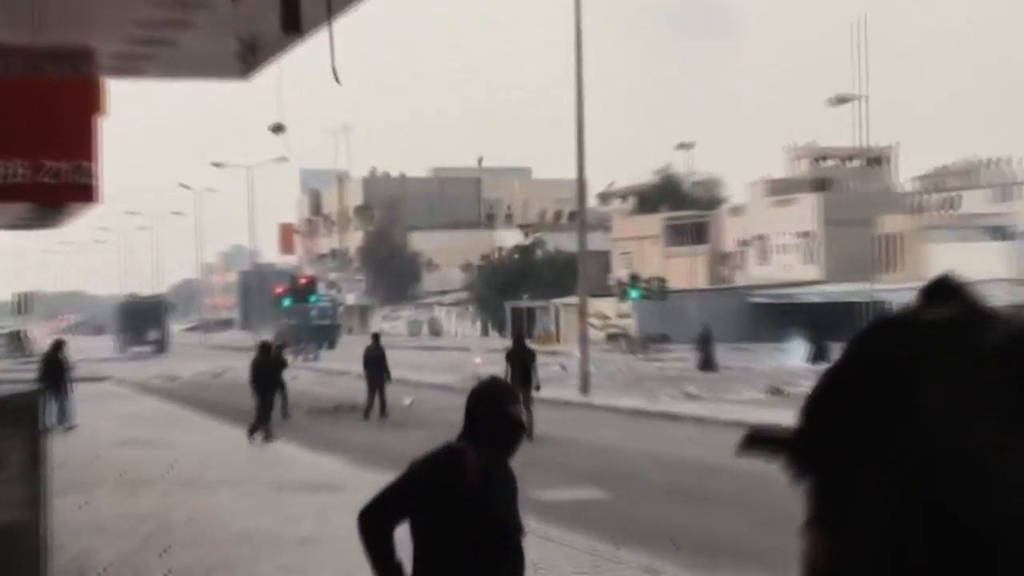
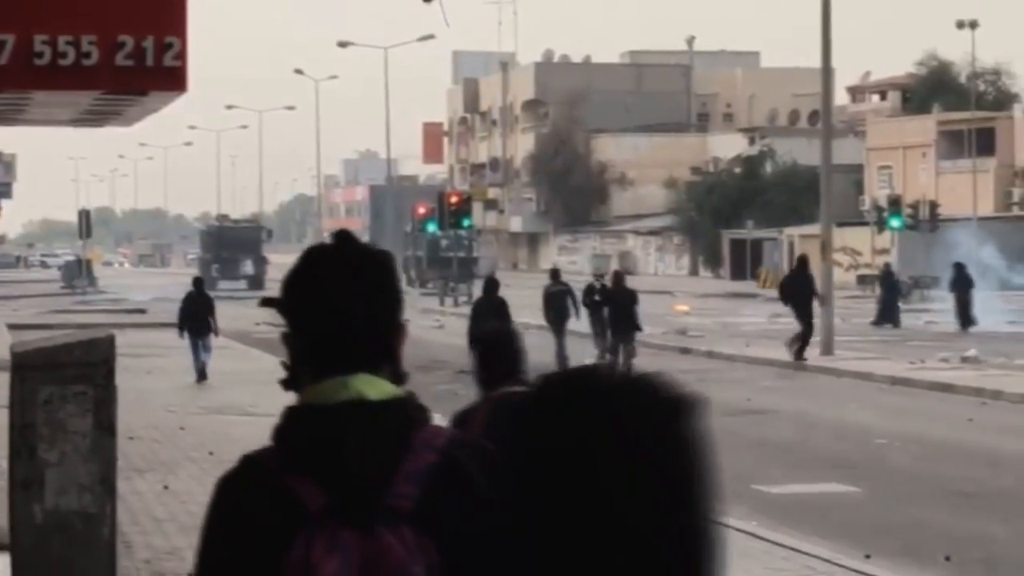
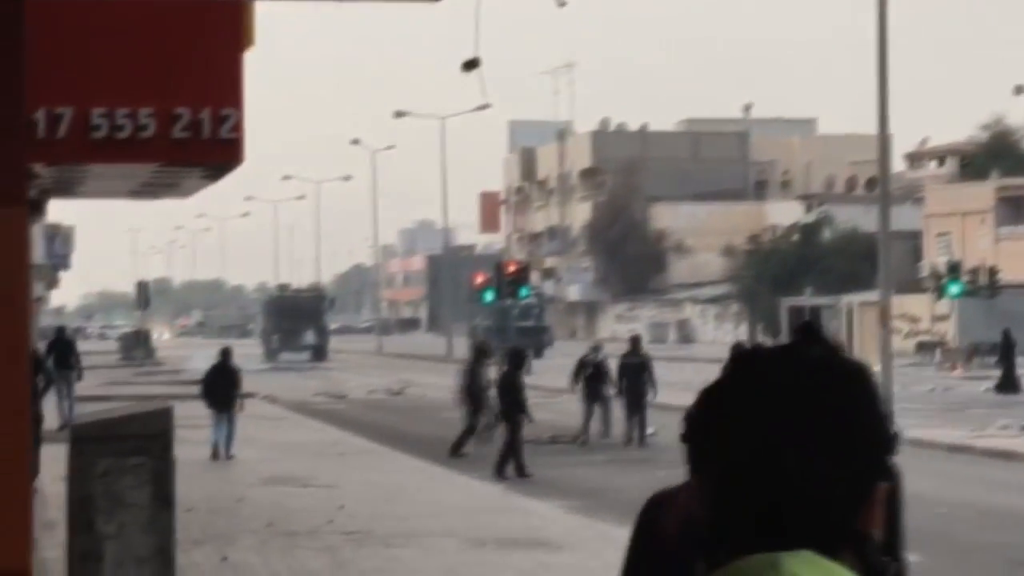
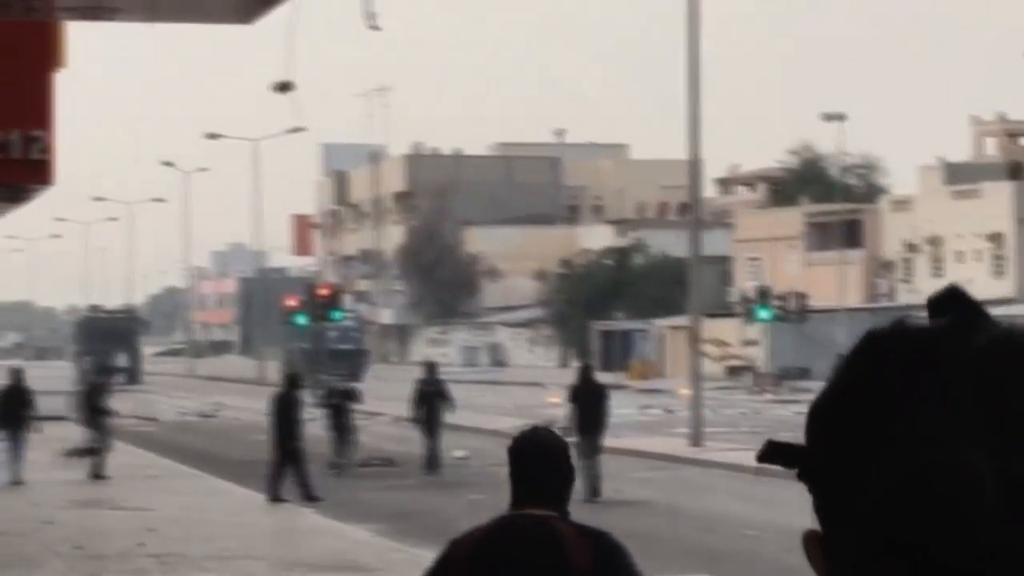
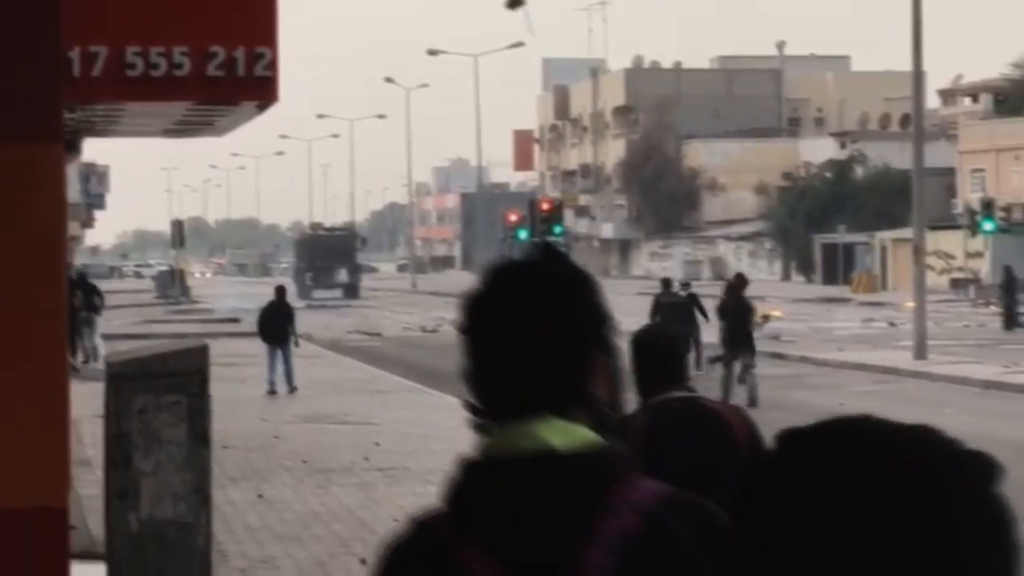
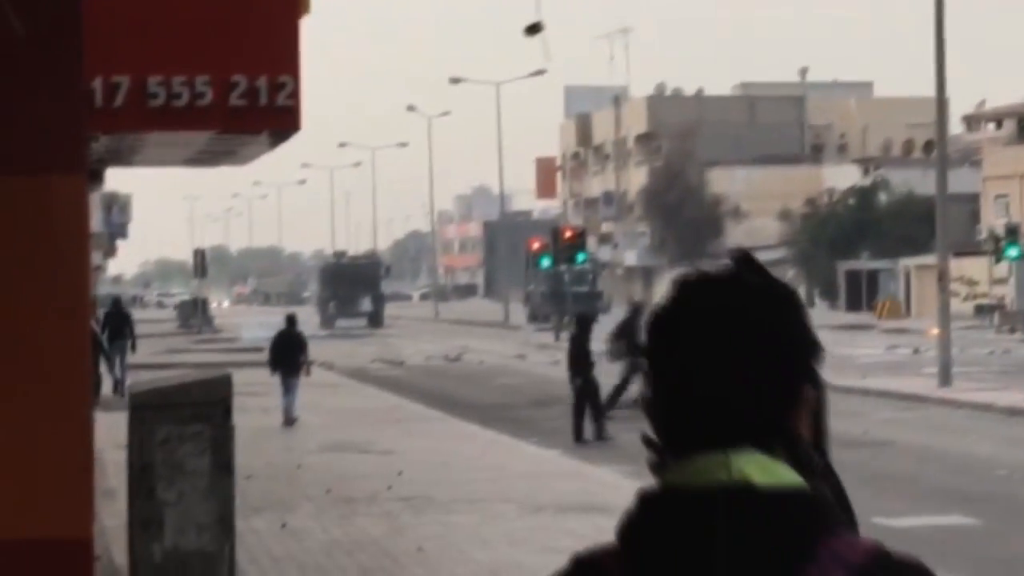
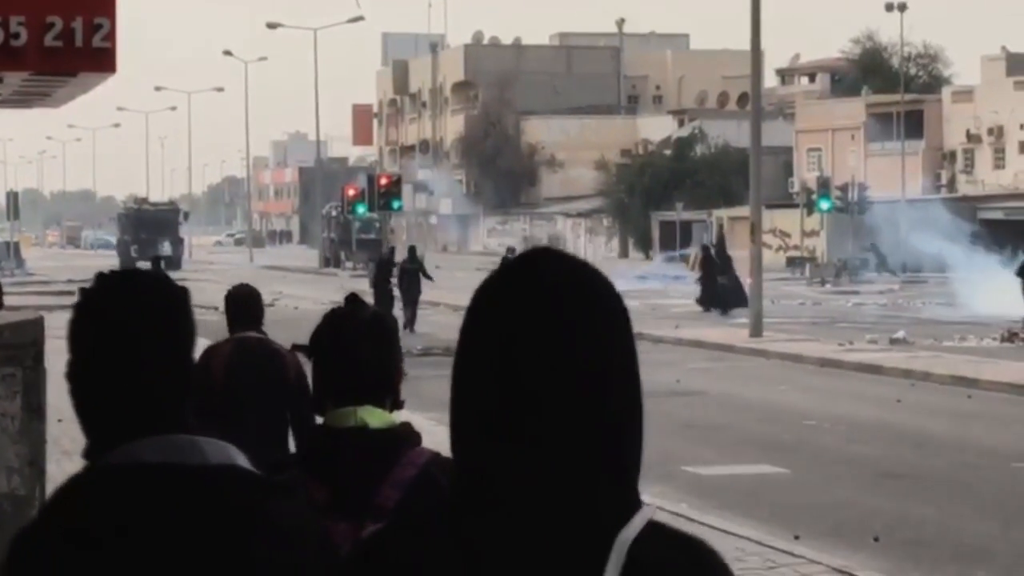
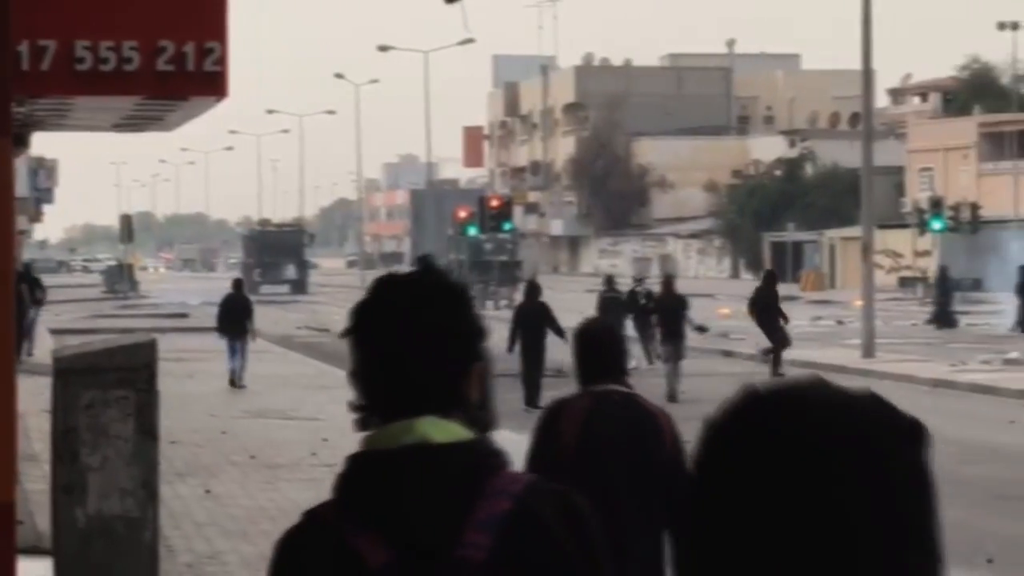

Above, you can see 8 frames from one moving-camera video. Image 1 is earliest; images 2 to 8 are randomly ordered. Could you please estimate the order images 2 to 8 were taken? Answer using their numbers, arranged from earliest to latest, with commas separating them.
4, 3, 6, 5, 8, 2, 7
